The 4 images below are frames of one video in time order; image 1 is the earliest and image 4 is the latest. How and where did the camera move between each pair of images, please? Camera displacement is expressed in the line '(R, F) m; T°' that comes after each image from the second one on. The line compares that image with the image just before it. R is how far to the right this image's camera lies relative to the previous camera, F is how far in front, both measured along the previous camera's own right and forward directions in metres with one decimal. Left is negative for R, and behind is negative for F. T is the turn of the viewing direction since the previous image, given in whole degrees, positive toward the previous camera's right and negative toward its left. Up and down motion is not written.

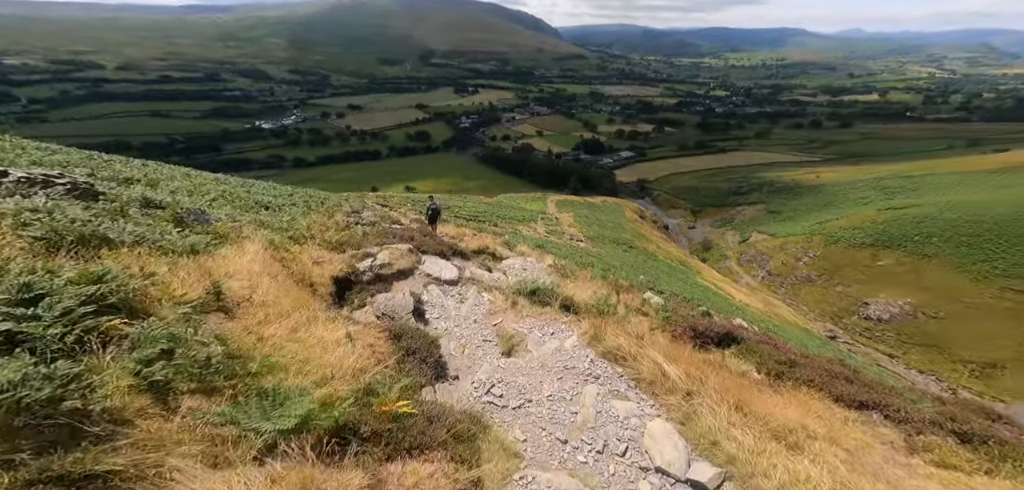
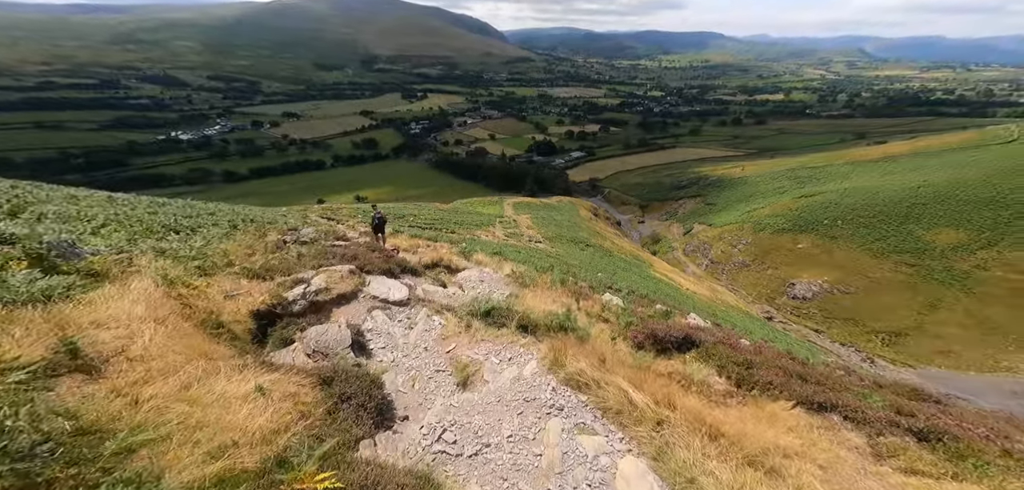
(+0.1, +0.8) m; +6°
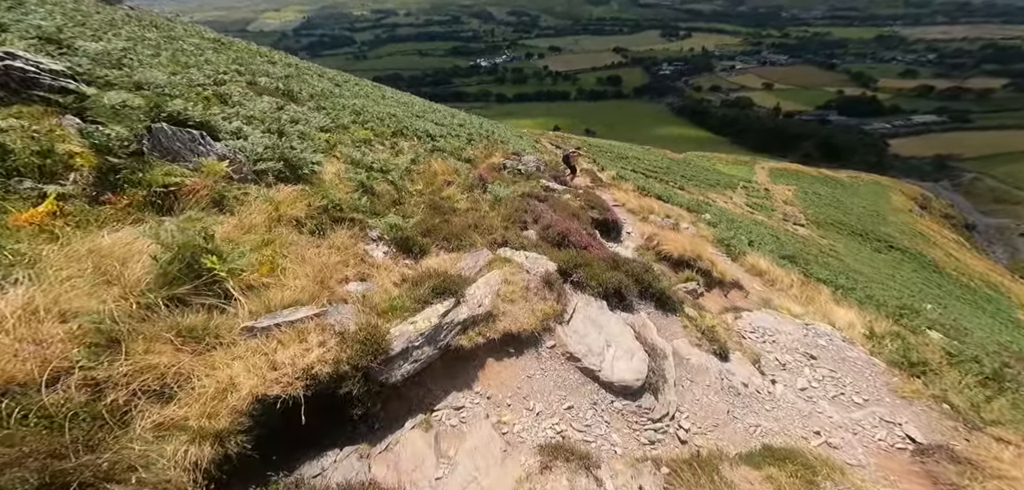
(-3.3, +9.3) m; -28°
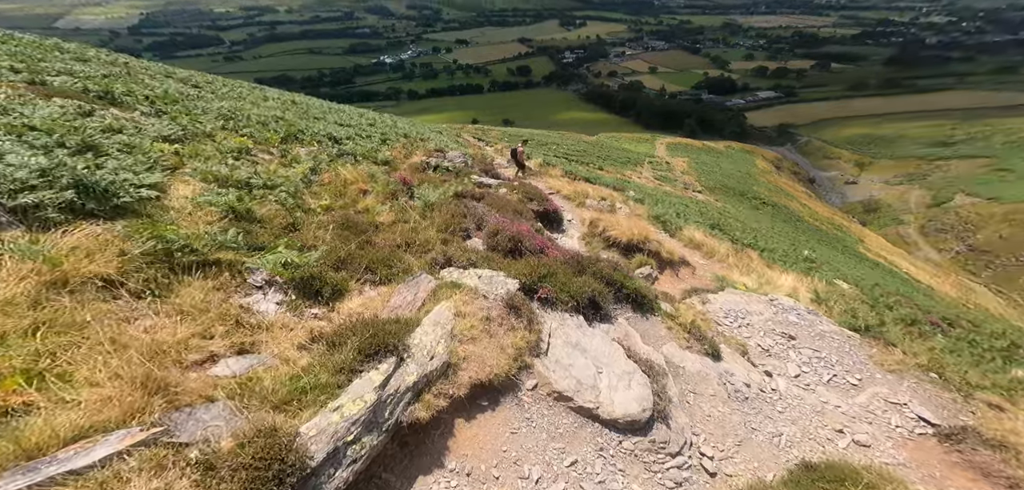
(-0.3, +1.7) m; +9°
